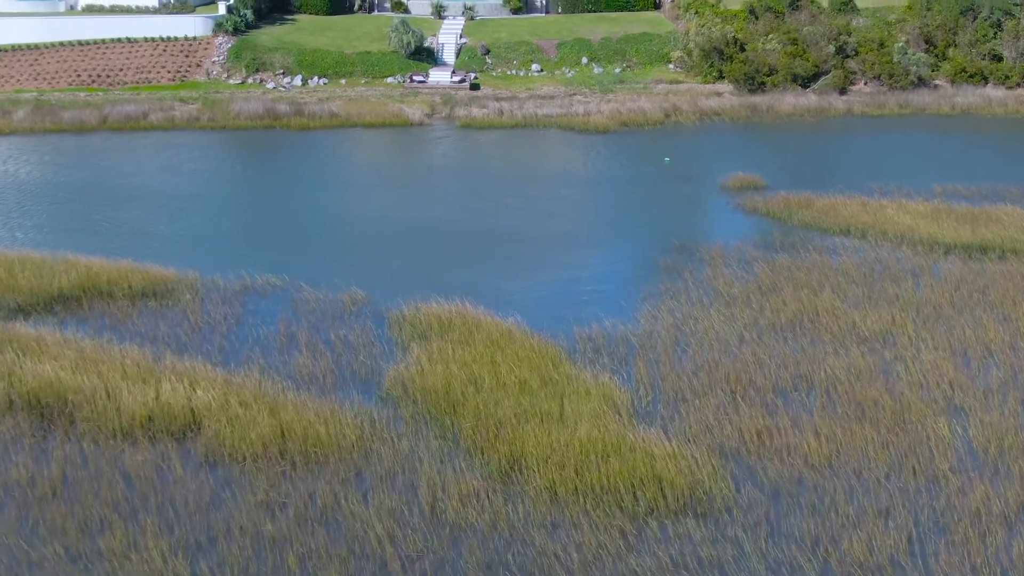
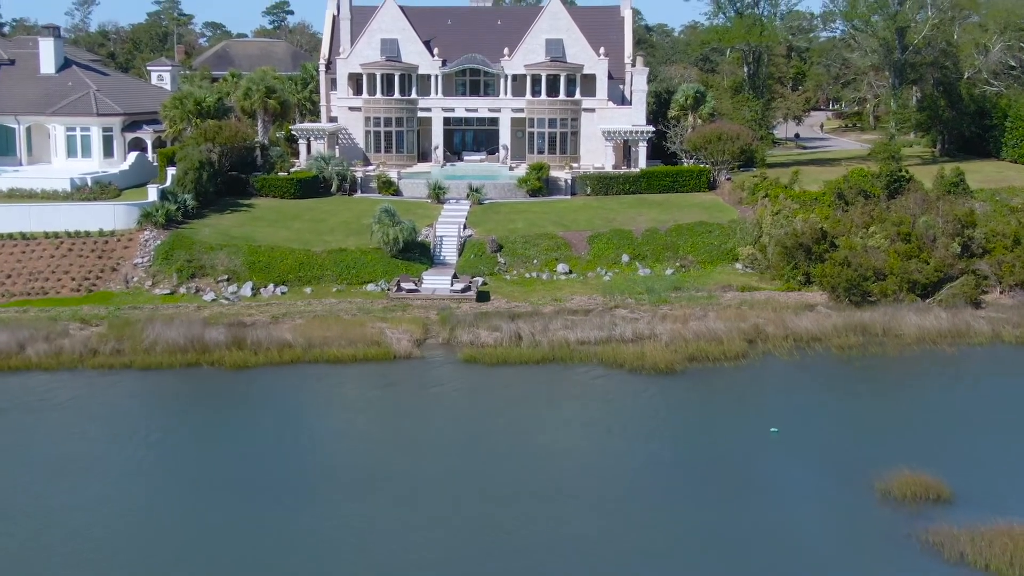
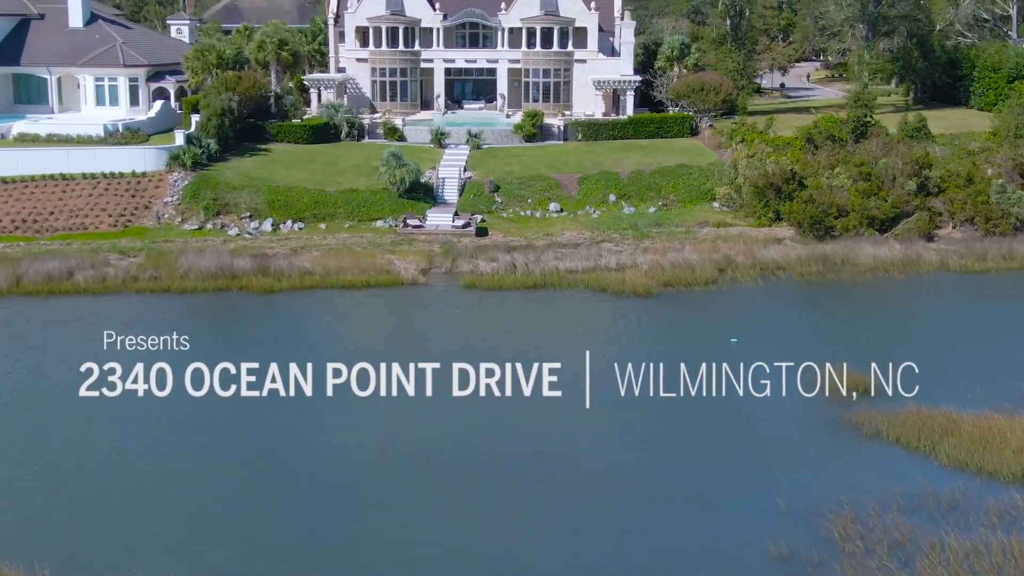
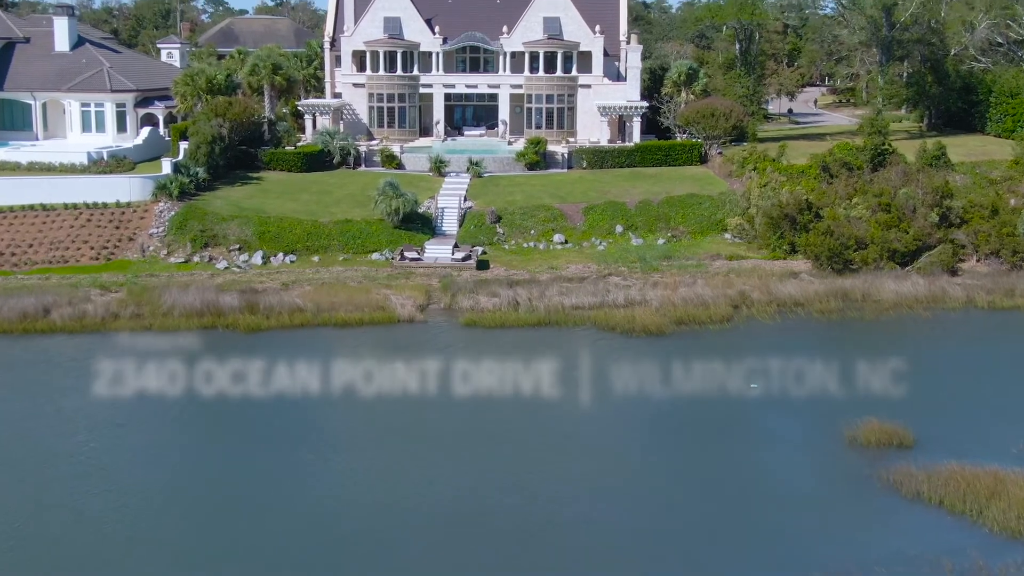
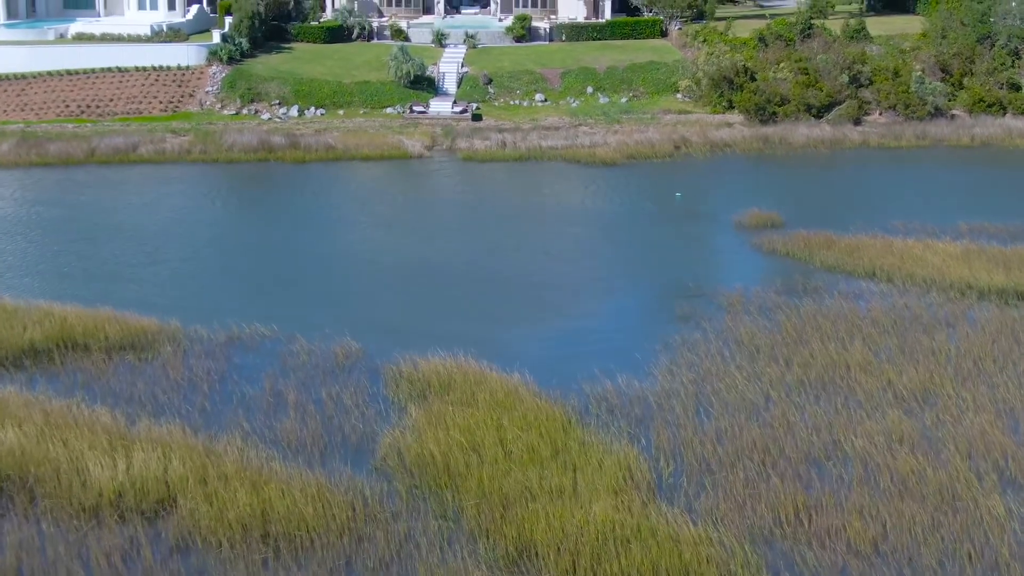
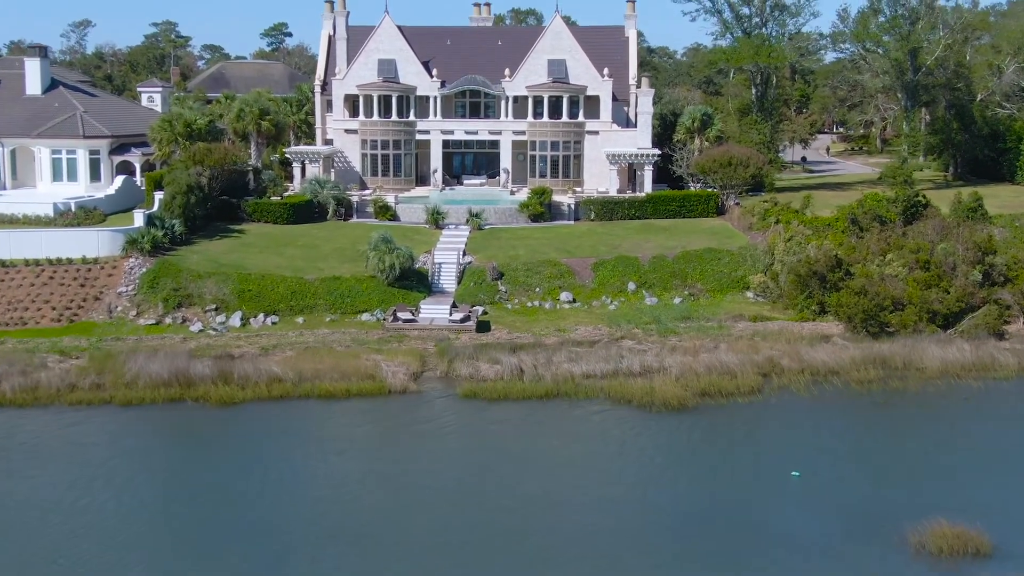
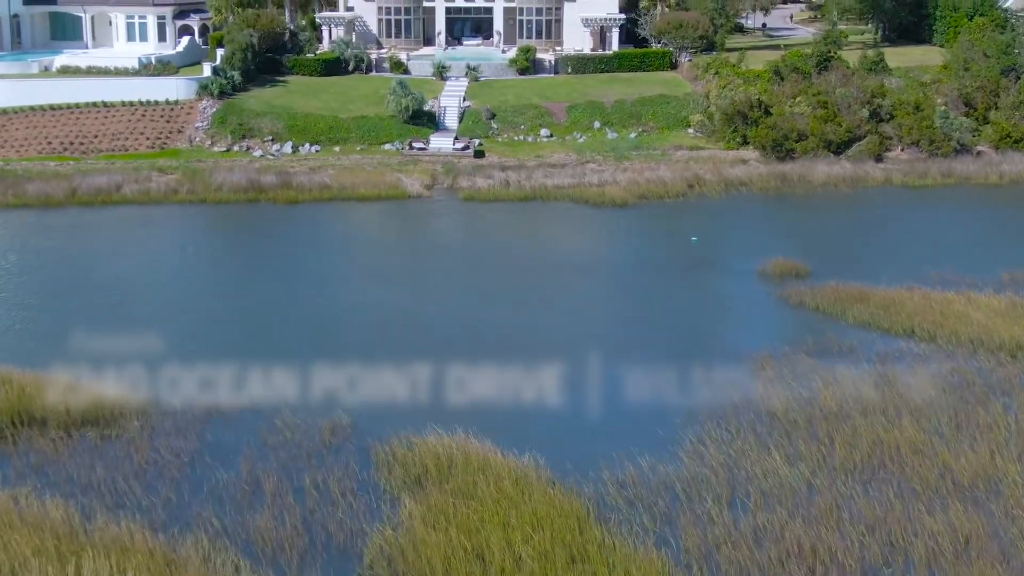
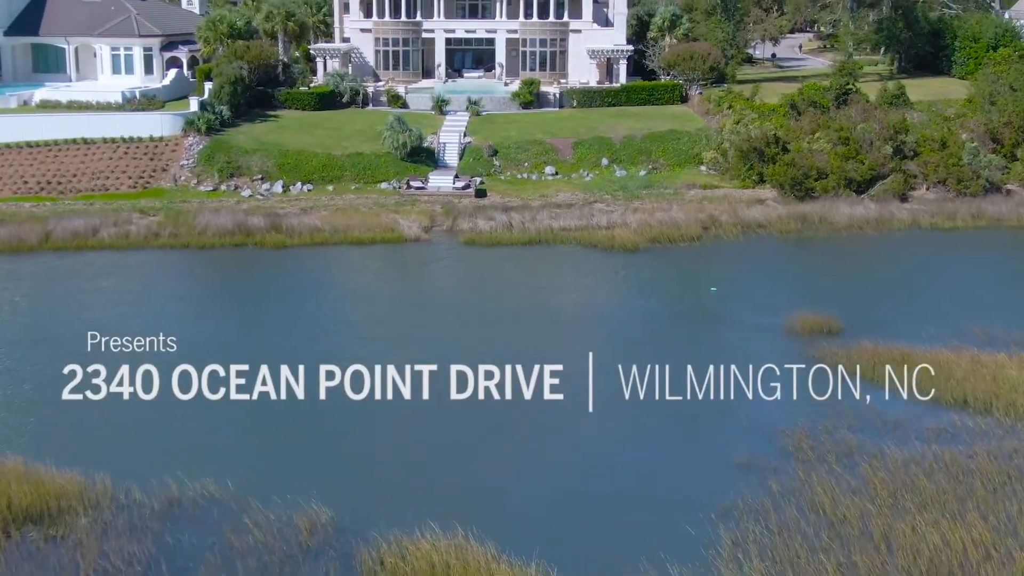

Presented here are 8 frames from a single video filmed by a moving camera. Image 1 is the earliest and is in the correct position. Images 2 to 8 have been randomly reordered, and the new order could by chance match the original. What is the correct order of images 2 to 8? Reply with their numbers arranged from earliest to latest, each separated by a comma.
5, 7, 8, 3, 4, 2, 6
